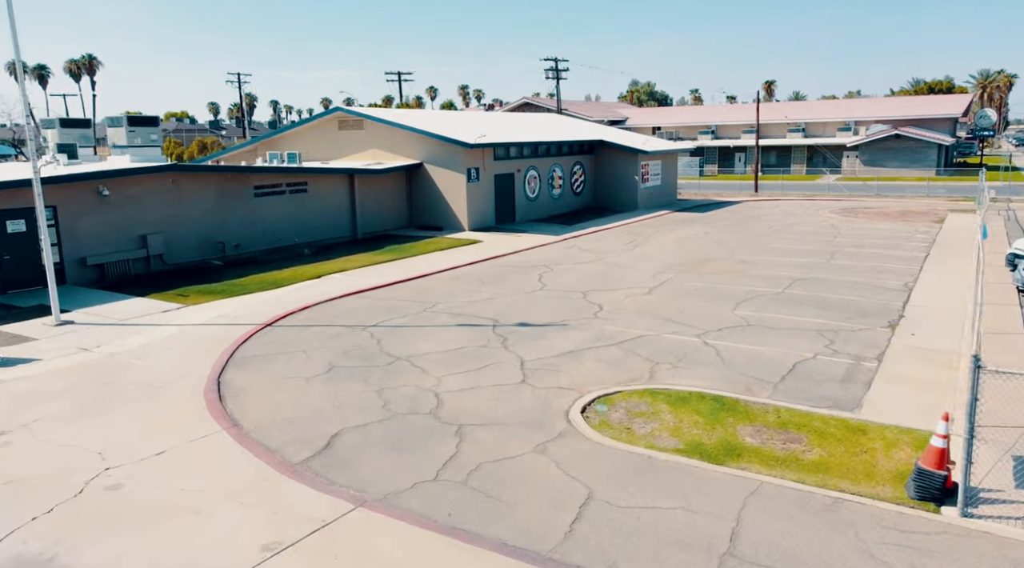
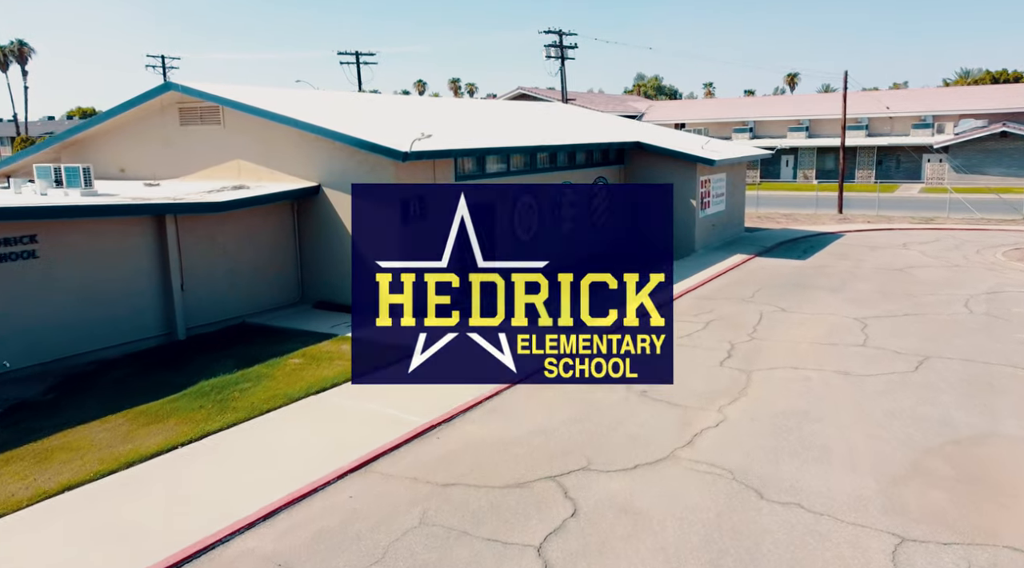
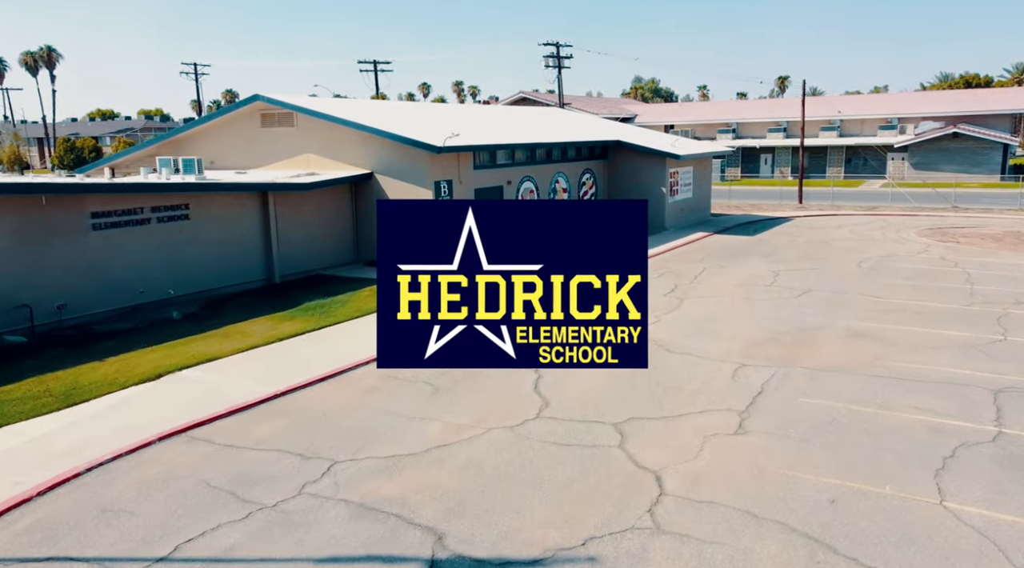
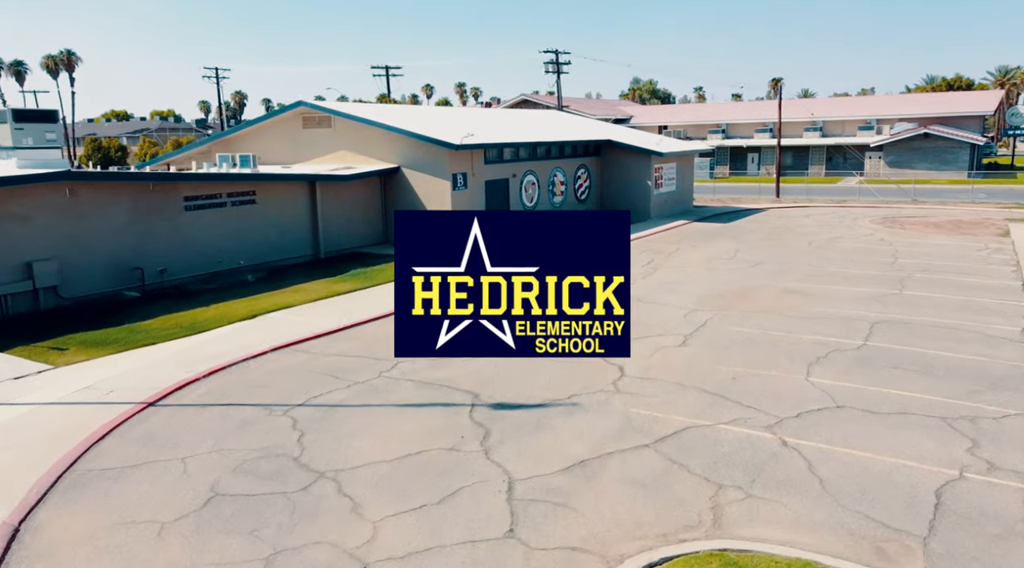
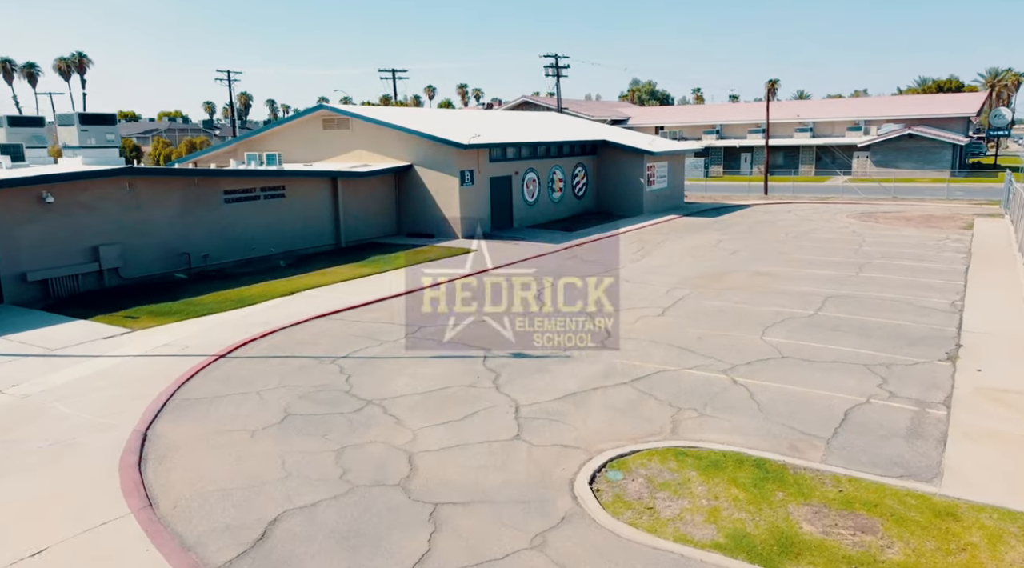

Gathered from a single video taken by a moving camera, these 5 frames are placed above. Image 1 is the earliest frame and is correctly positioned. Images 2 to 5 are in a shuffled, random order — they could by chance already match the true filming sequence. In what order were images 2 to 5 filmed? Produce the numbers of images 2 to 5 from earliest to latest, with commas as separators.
5, 4, 3, 2
